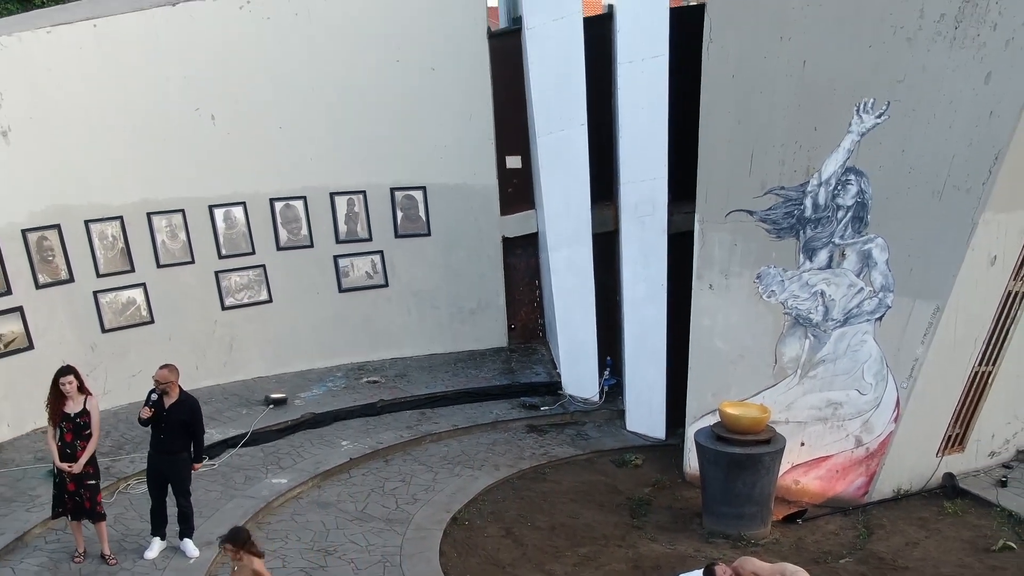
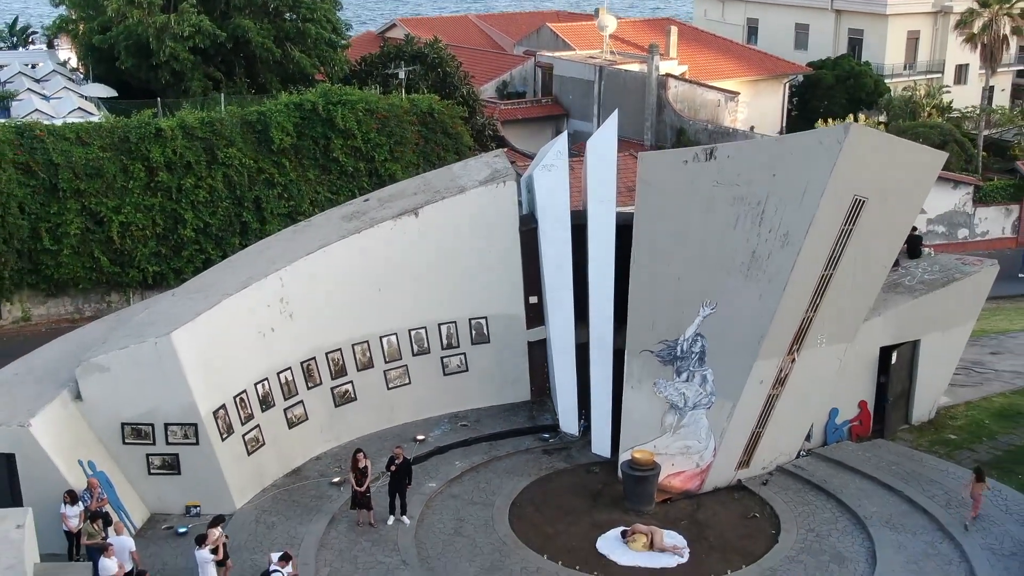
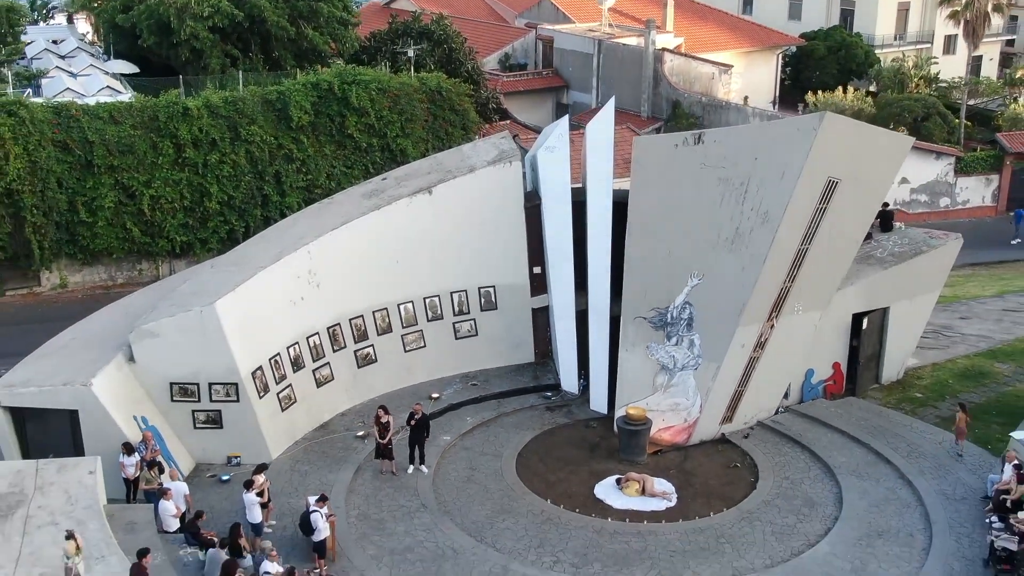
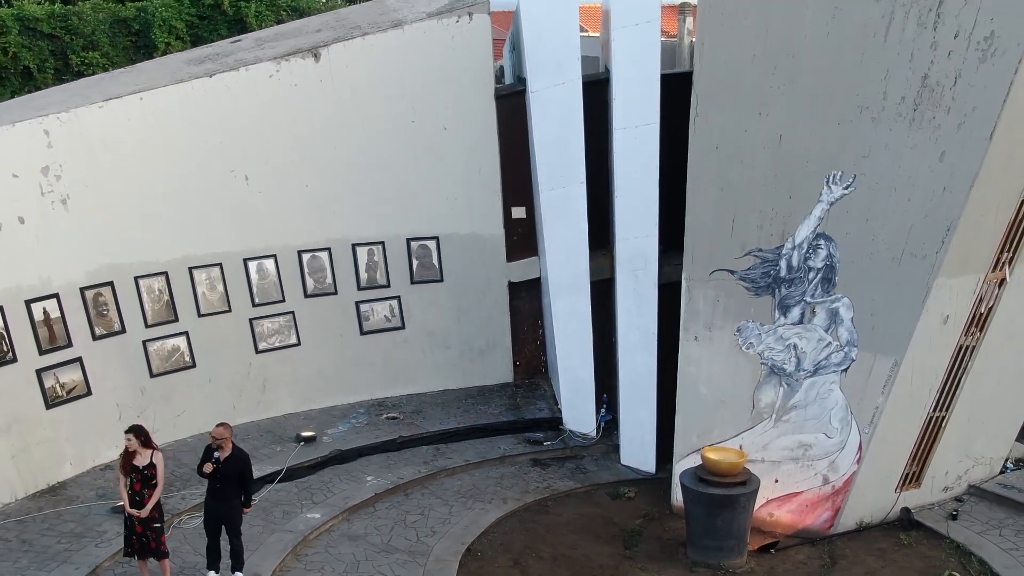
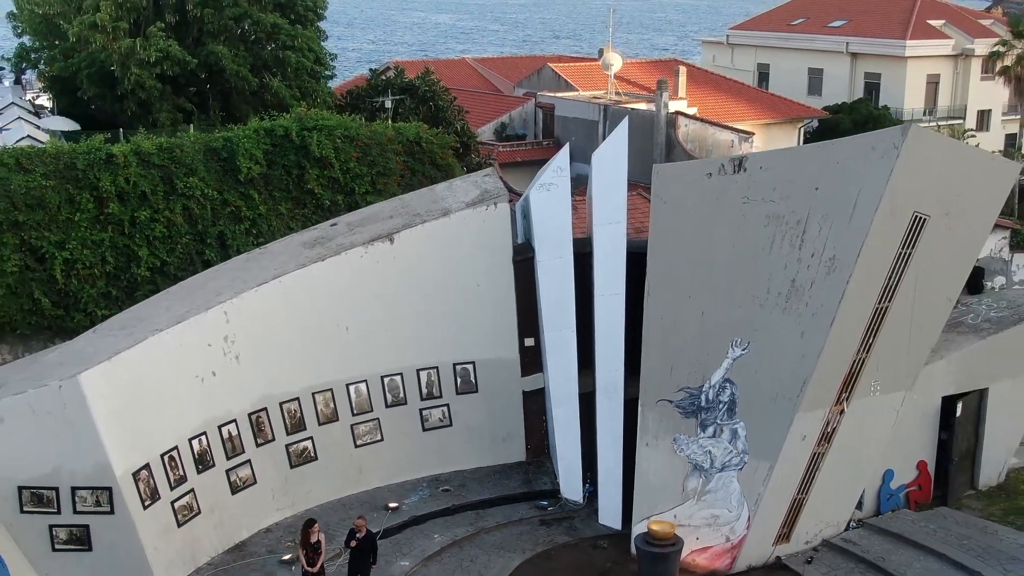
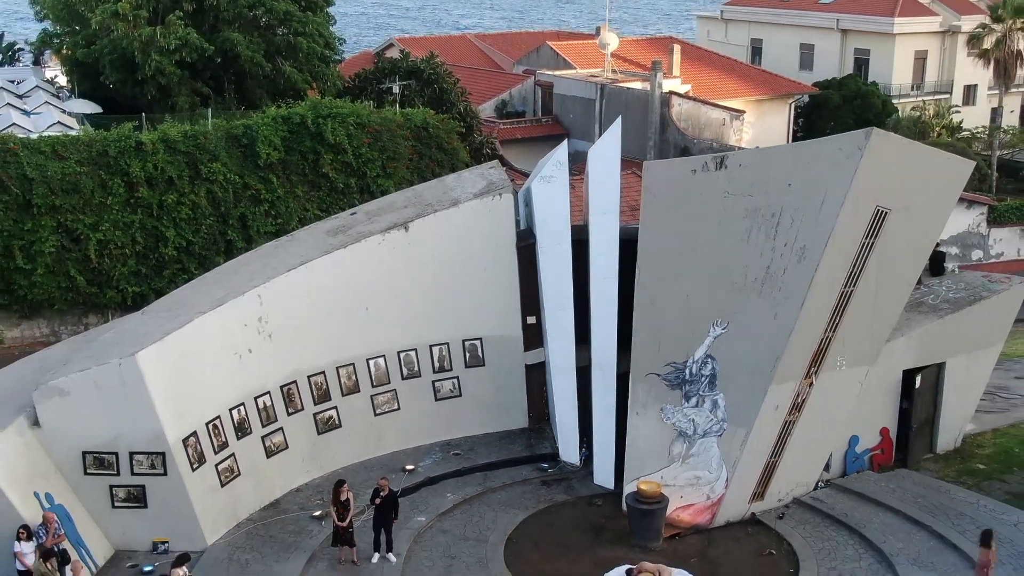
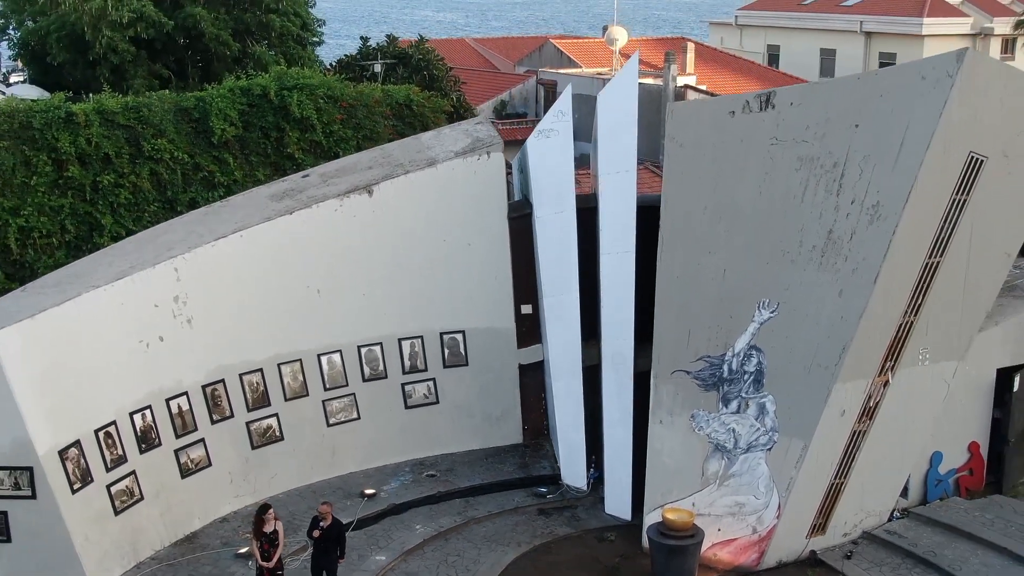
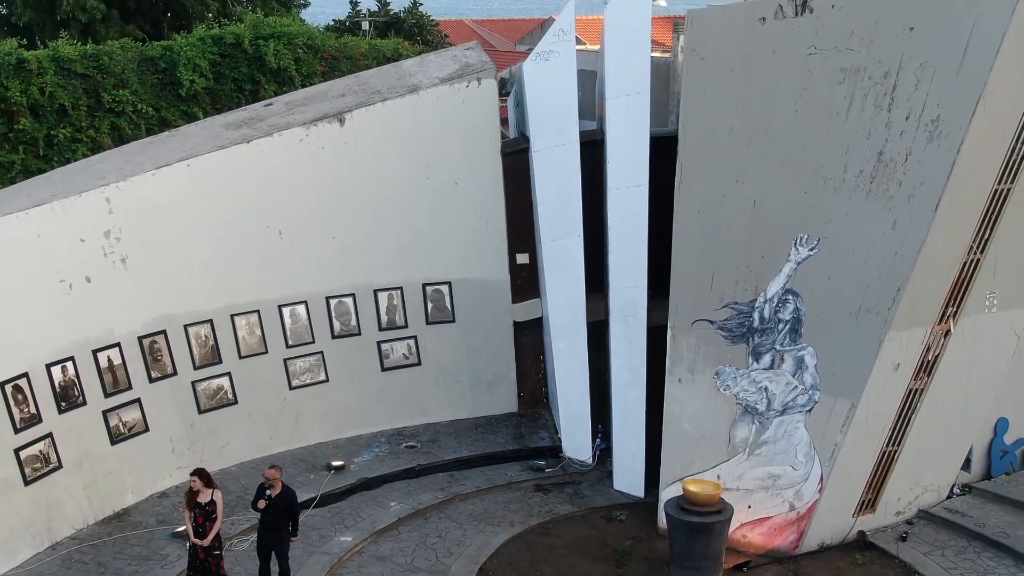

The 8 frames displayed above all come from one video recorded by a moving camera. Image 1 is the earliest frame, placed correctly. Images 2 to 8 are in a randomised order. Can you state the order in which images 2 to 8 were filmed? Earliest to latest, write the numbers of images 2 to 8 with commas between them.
4, 8, 7, 5, 6, 2, 3
